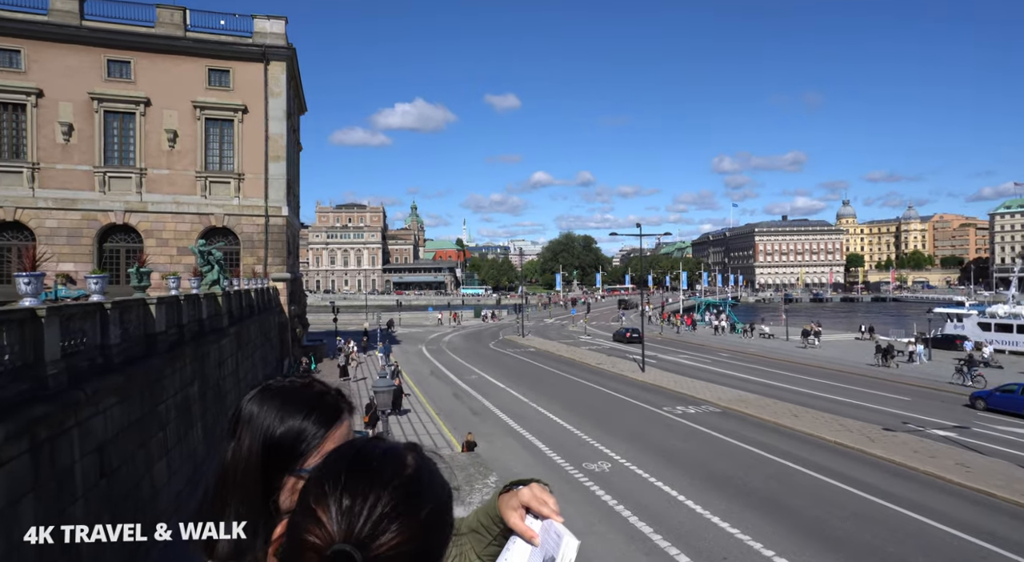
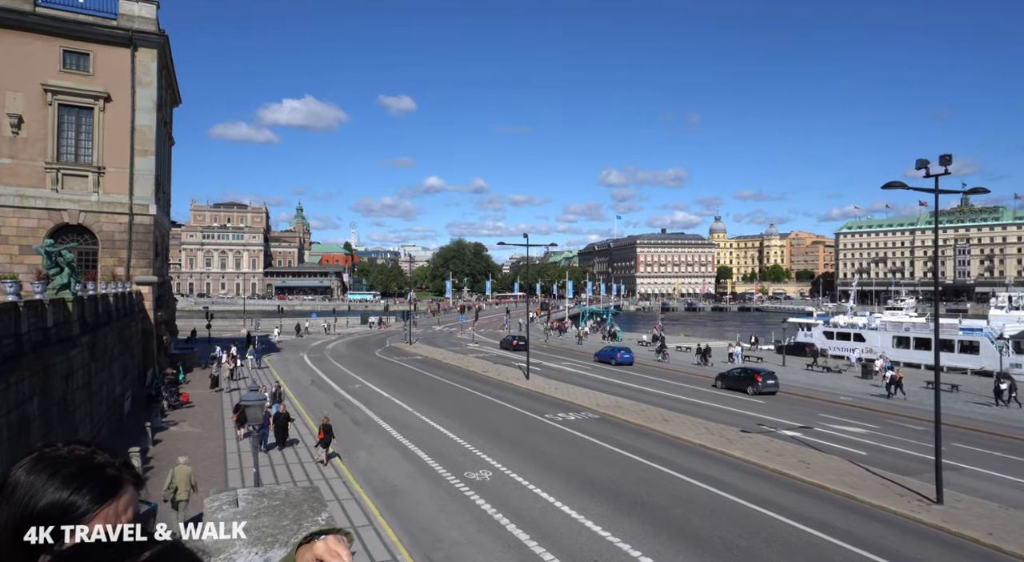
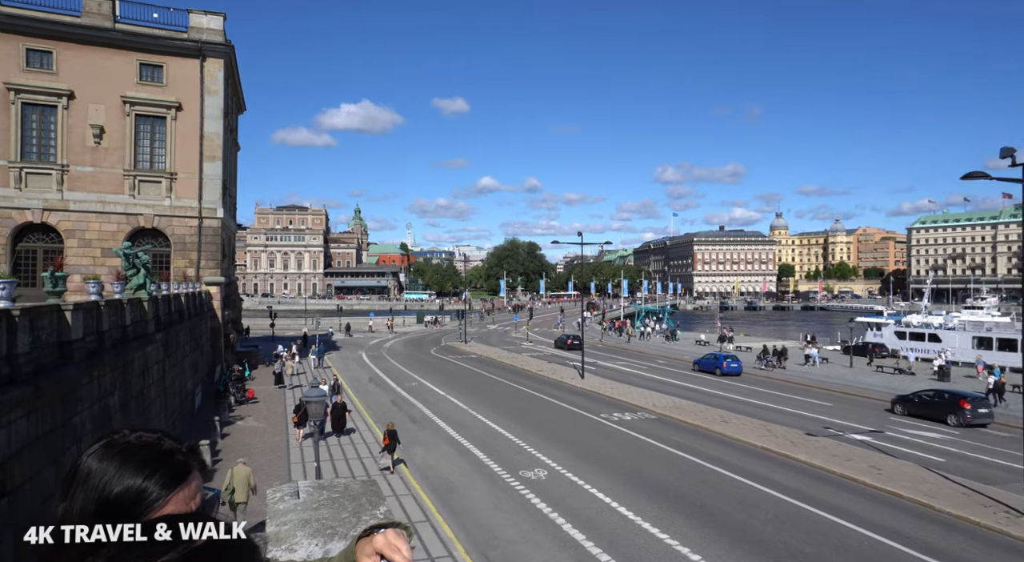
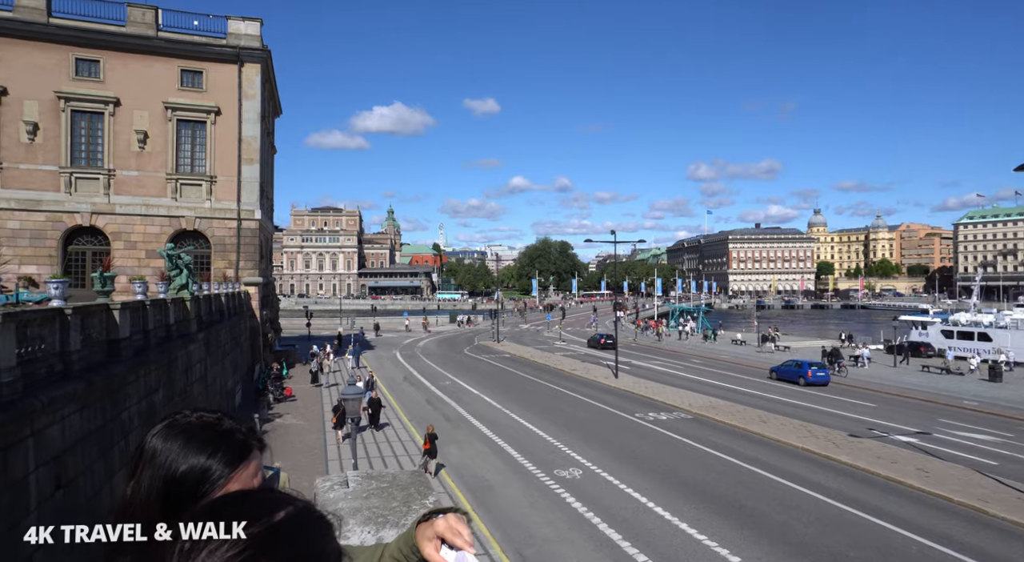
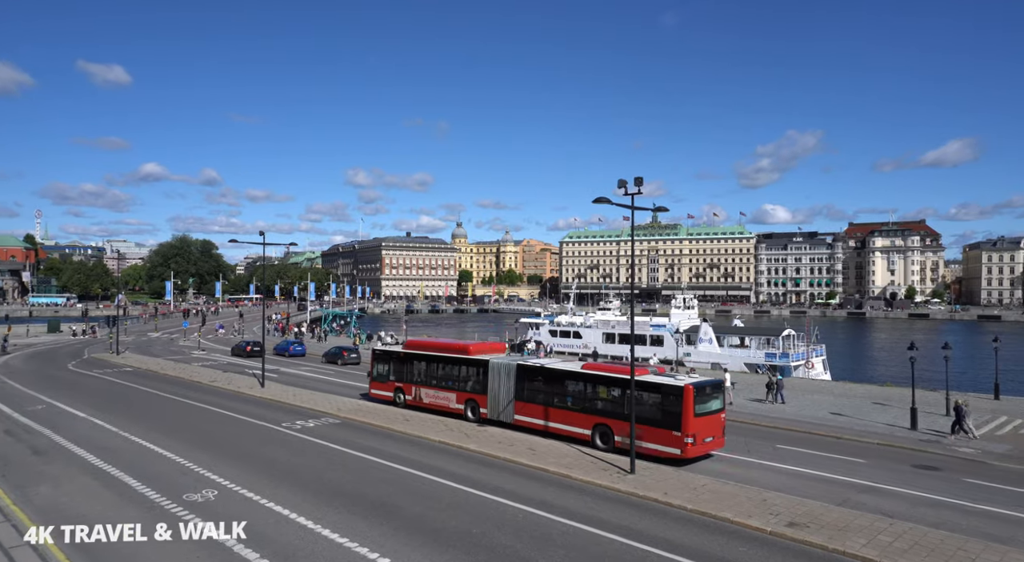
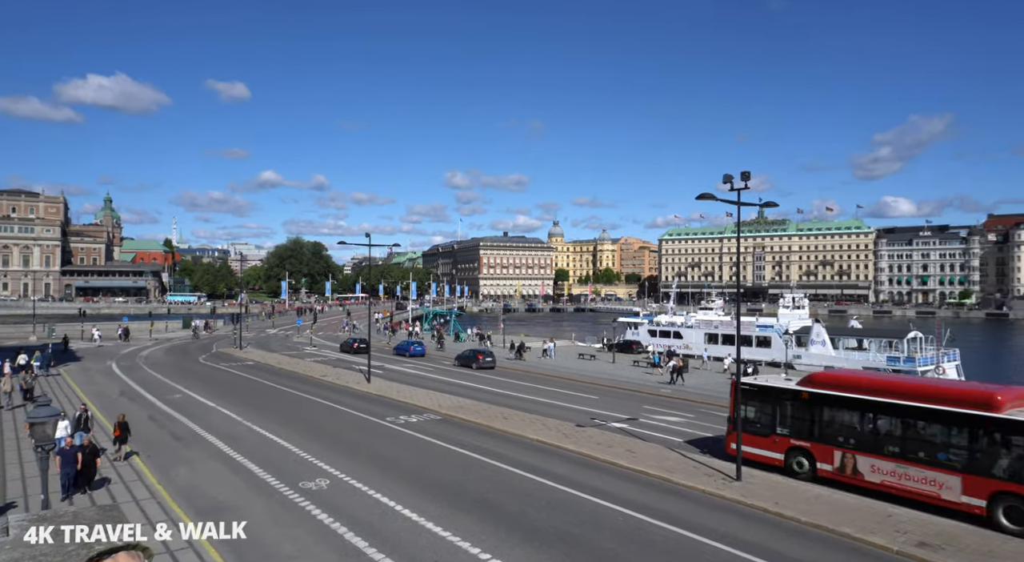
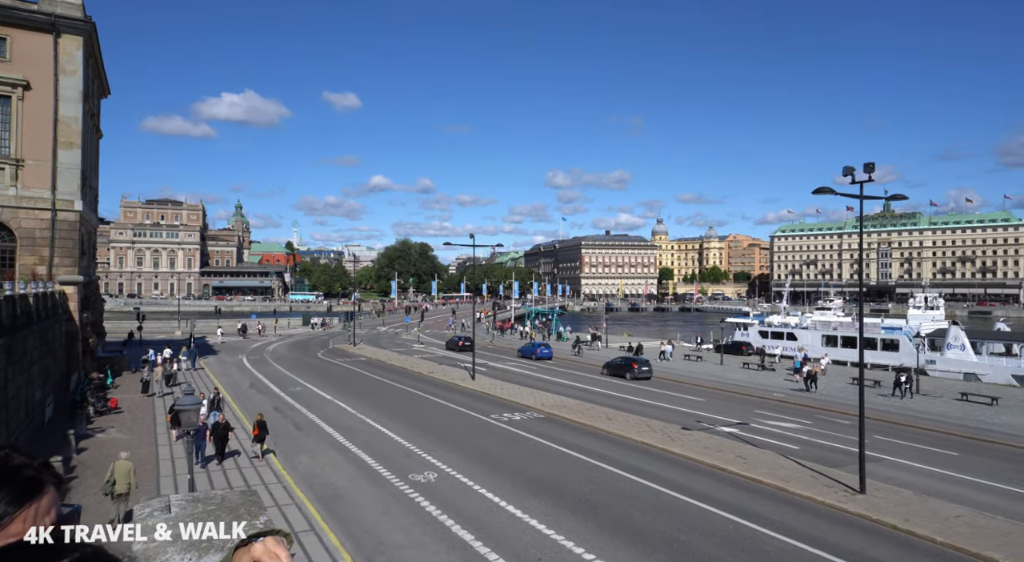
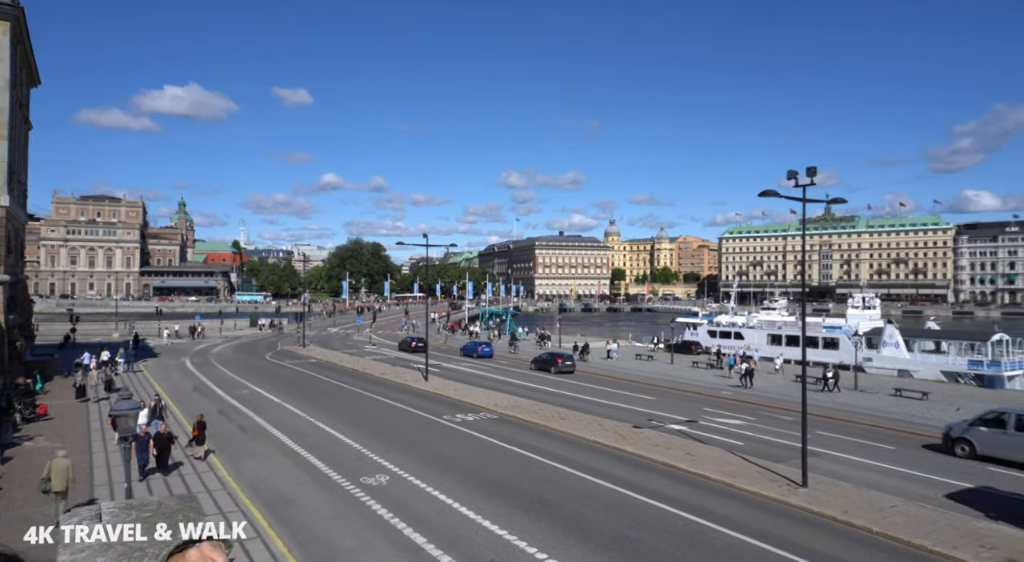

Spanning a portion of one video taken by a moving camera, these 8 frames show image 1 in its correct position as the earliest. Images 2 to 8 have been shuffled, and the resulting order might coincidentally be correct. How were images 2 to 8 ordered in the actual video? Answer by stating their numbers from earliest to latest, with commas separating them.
4, 3, 2, 7, 8, 6, 5
